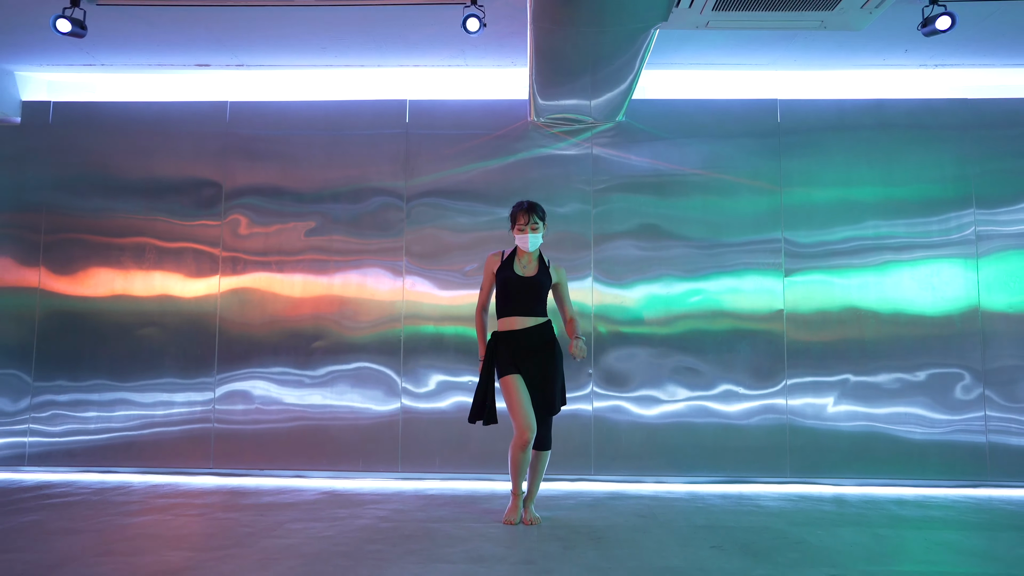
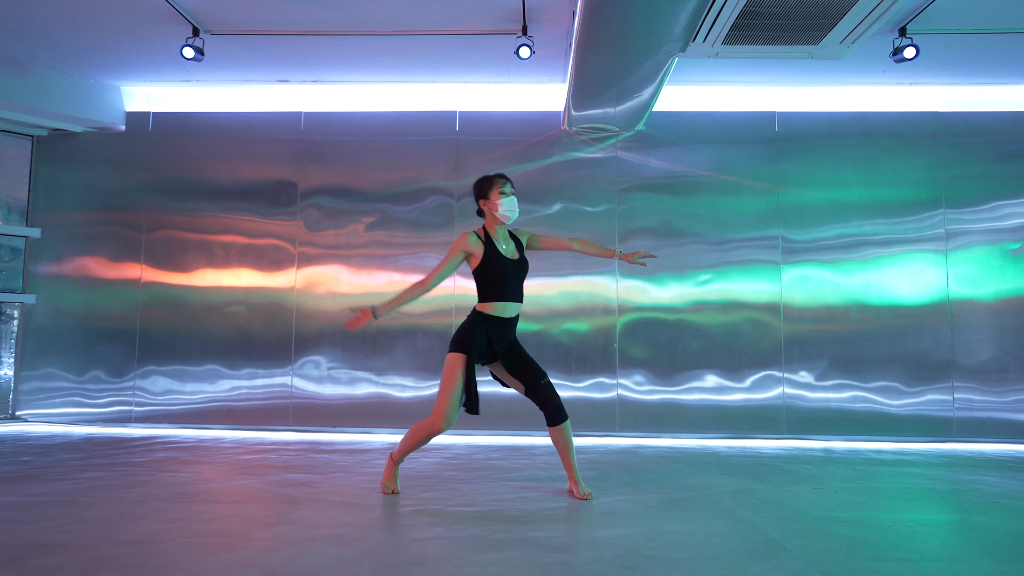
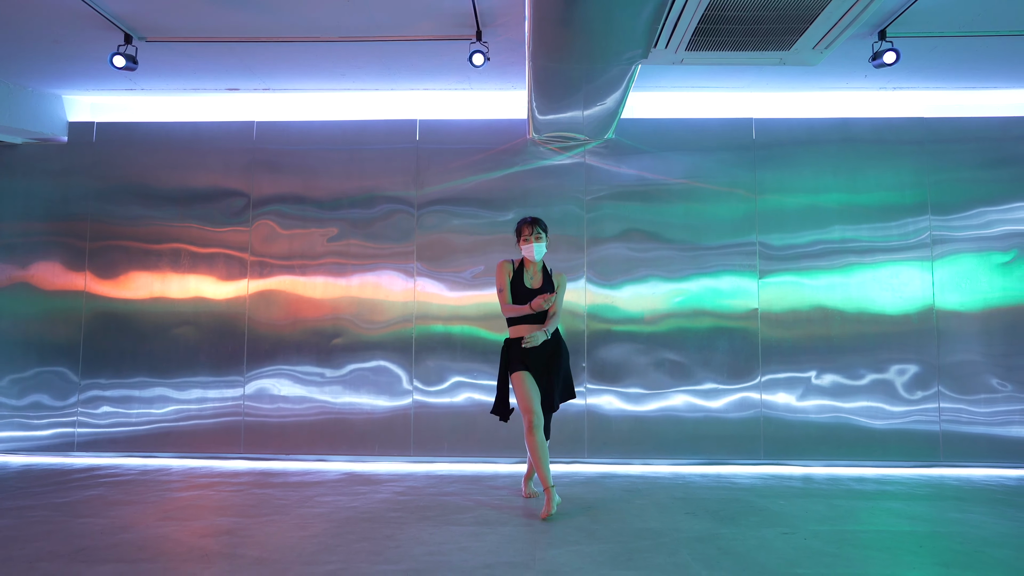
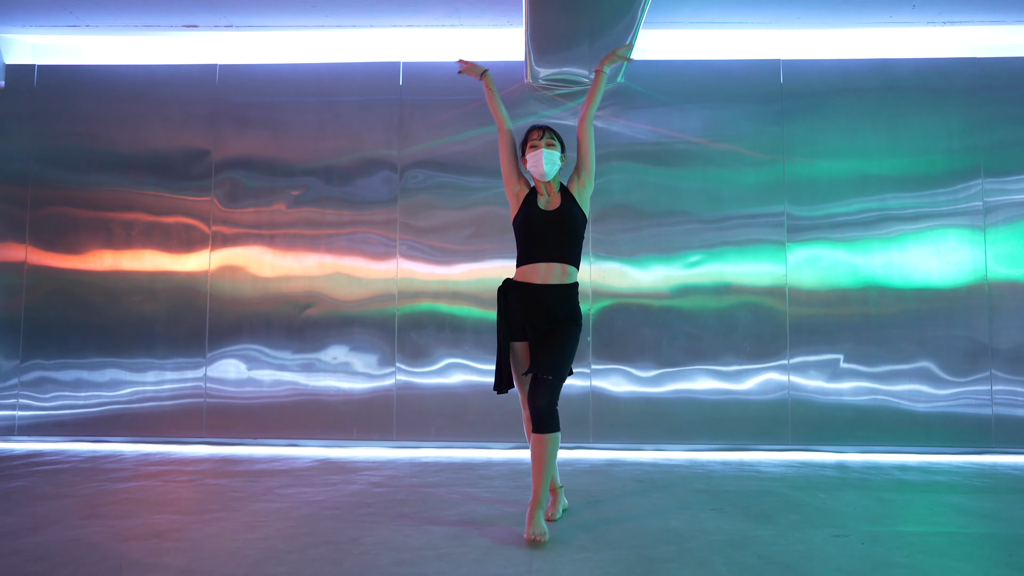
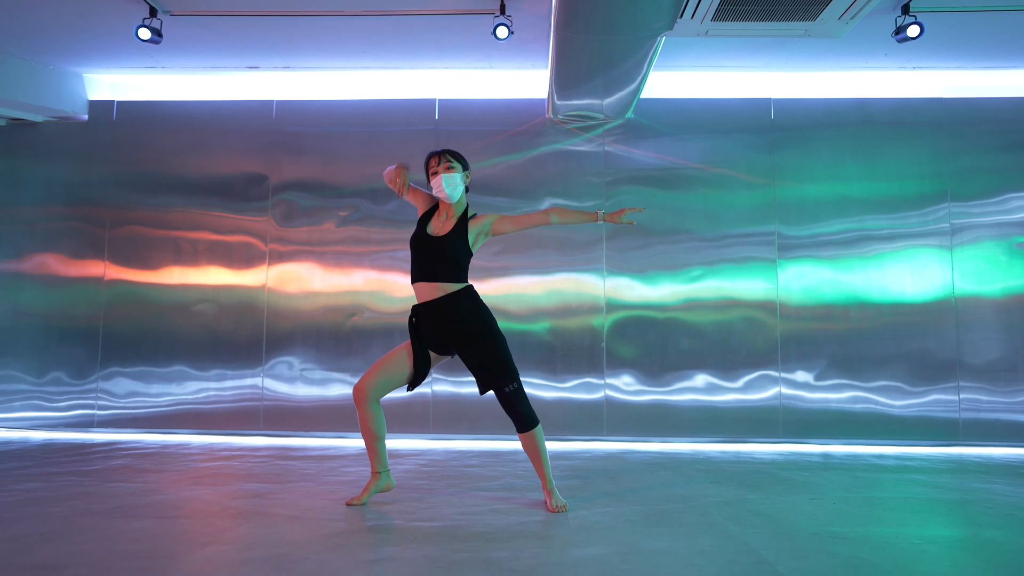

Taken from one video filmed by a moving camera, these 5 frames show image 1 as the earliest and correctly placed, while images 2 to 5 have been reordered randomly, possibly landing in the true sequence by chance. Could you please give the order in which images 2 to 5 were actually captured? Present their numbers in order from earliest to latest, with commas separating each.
3, 4, 5, 2
